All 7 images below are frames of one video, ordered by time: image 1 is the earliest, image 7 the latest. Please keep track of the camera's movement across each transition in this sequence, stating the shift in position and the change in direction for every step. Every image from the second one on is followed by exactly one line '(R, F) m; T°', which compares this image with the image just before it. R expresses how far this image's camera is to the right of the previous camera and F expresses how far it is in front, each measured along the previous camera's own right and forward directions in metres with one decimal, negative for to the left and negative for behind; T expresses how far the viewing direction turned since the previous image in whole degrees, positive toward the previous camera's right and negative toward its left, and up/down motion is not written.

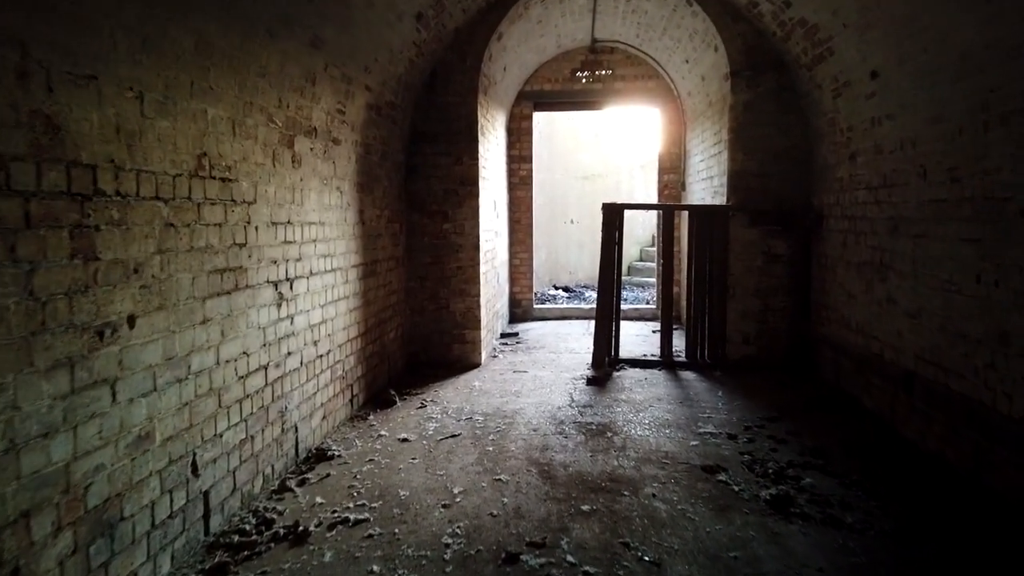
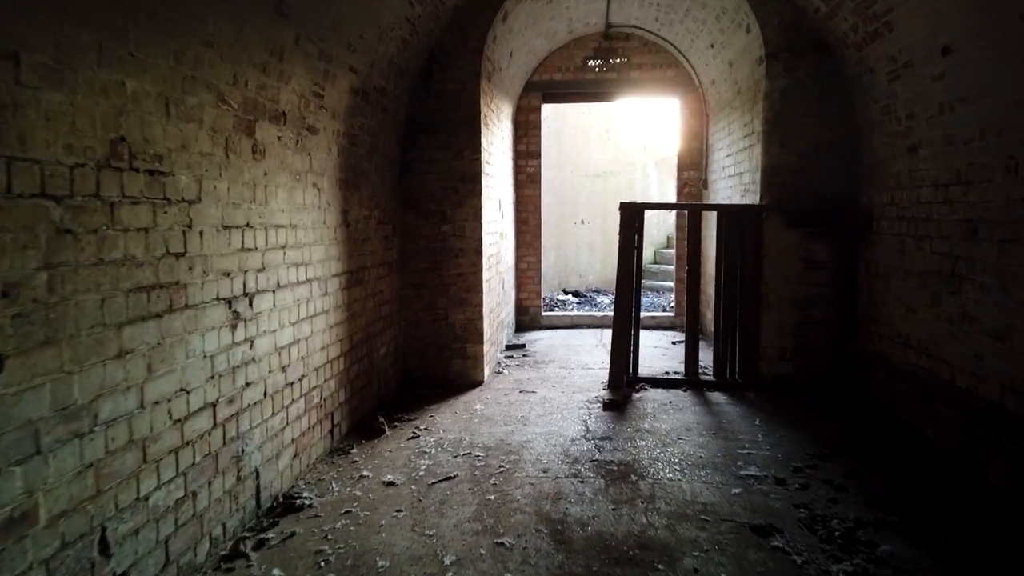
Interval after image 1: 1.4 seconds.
(0.0, +0.6) m; -1°
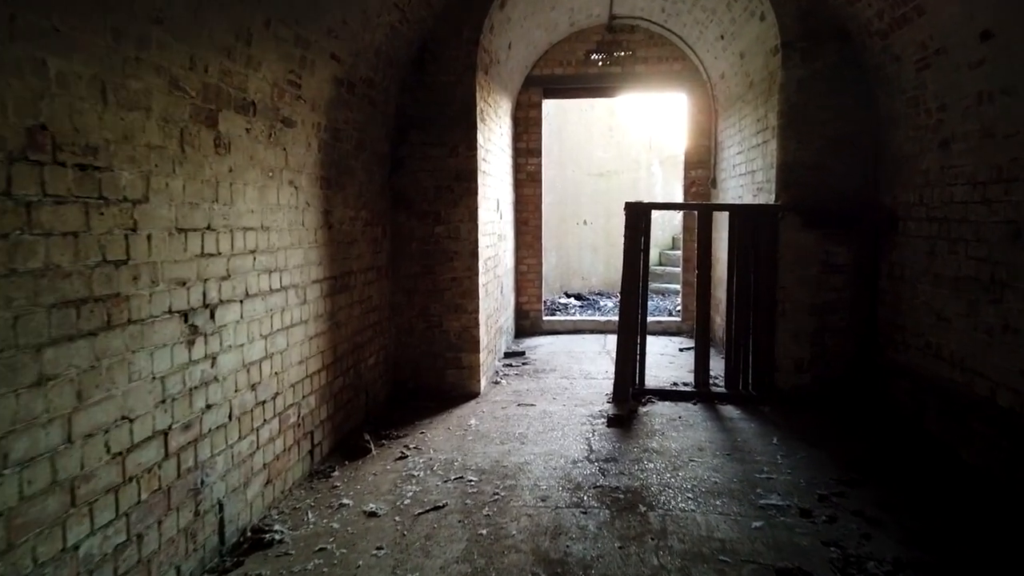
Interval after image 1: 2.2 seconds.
(0.0, +0.3) m; 0°
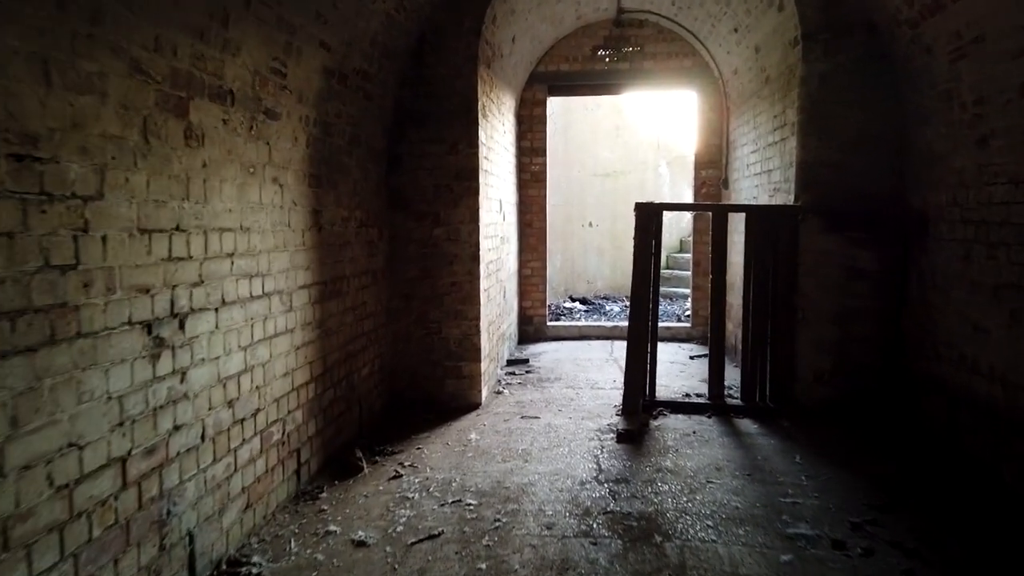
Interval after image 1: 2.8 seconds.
(0.0, +0.2) m; 0°
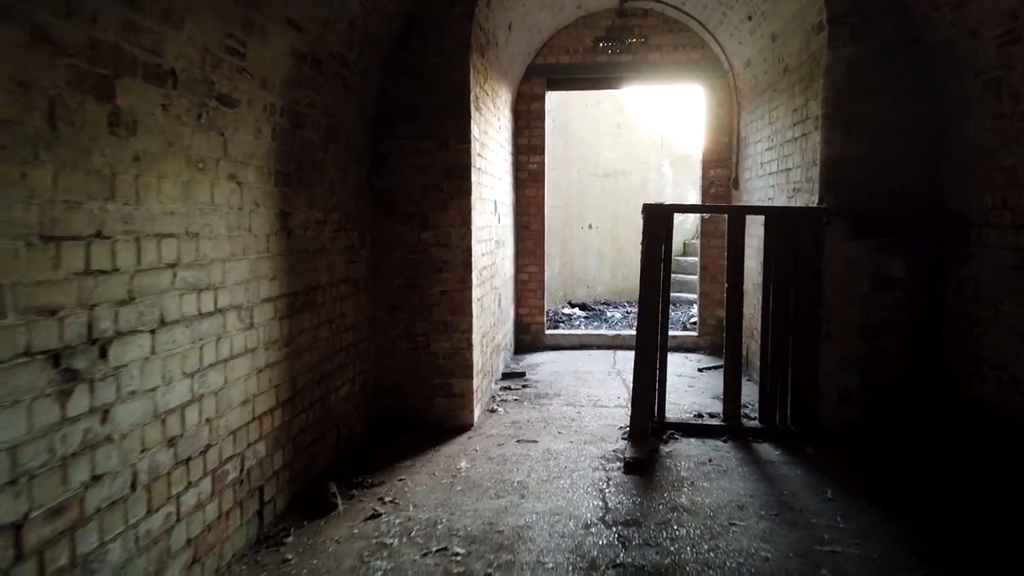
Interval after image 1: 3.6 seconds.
(0.0, +0.4) m; 0°
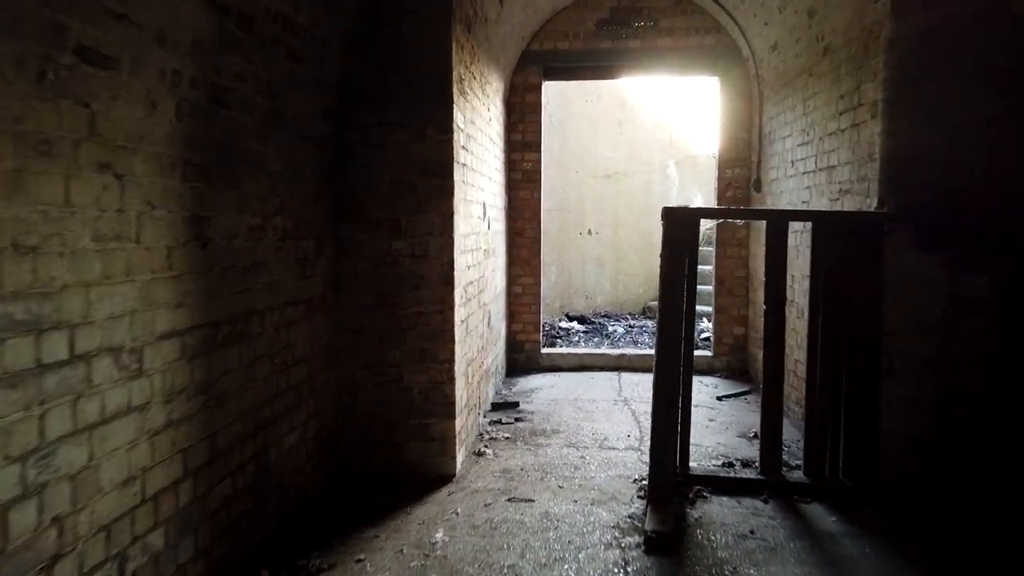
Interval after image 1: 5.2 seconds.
(0.0, +0.7) m; 0°
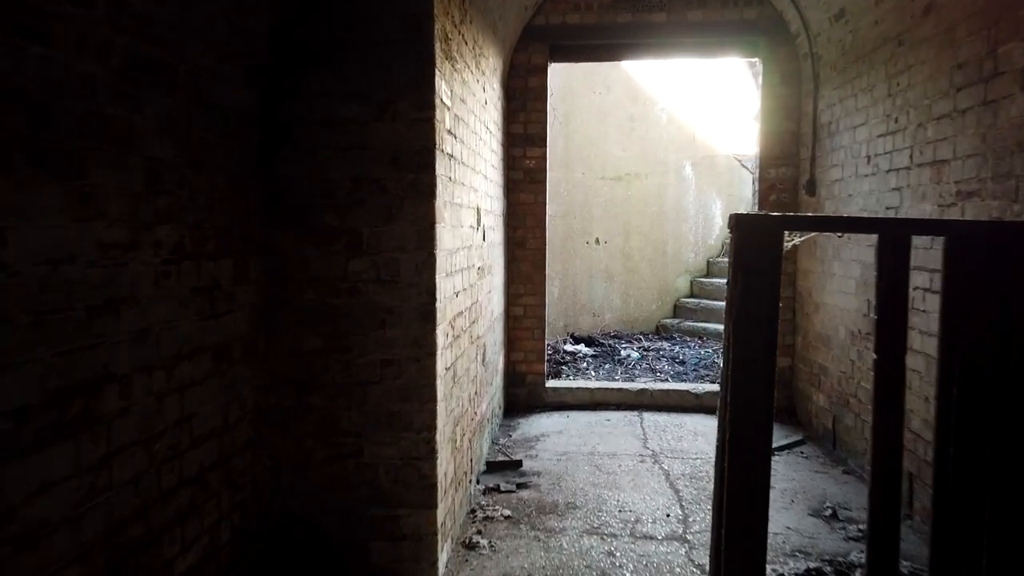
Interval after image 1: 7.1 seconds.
(0.0, +0.9) m; 0°
